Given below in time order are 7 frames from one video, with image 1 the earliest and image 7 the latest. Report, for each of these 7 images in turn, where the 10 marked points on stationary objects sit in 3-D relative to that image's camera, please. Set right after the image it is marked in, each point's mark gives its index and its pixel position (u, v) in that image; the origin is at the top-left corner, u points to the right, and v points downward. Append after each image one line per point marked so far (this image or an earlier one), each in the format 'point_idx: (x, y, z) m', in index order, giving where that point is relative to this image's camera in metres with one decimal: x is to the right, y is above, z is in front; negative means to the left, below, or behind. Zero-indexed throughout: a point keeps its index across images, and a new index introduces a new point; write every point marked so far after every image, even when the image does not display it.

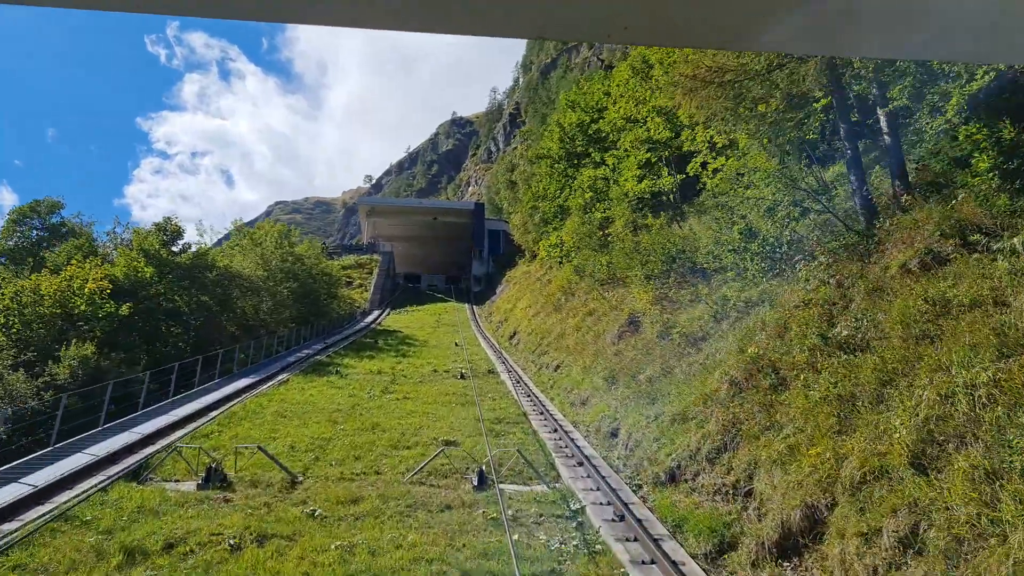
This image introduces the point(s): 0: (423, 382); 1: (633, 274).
0: (-1.9, -2.1, +16.3) m
1: (+2.6, +0.3, +15.3) m
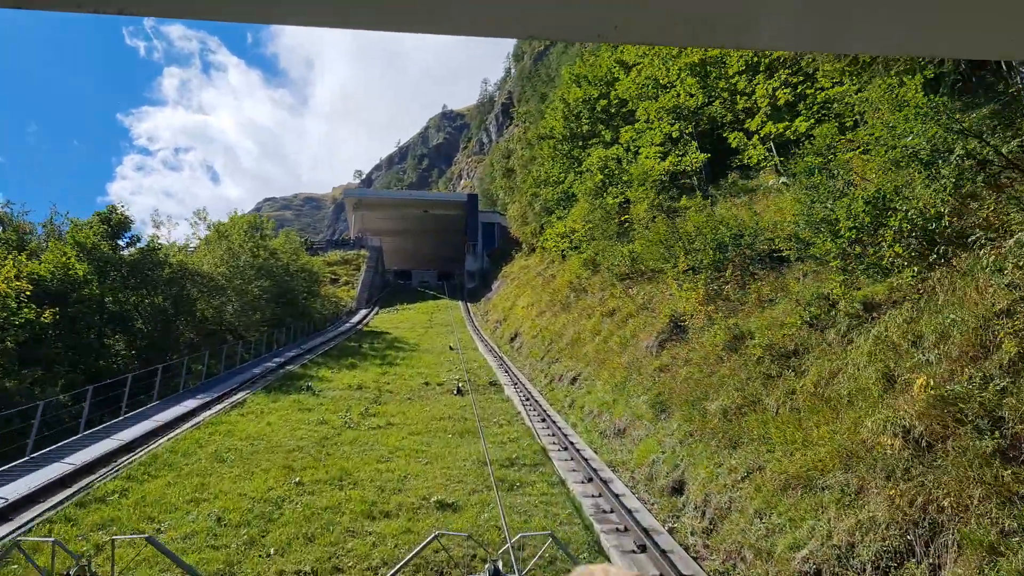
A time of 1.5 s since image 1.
0: (-1.8, -2.0, +13.5) m
1: (+2.7, +0.4, +12.5) m
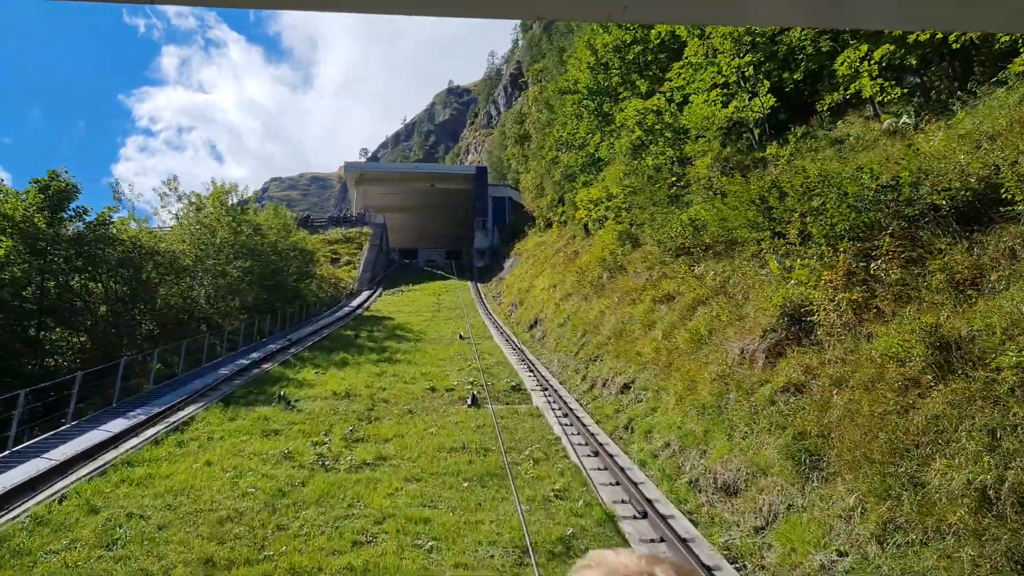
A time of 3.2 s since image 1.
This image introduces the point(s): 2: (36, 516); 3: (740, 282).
0: (-1.3, -1.8, +10.3) m
1: (+3.1, +0.6, +9.2) m
2: (-3.7, -1.8, +5.9) m
3: (+3.0, +0.1, +9.7) m
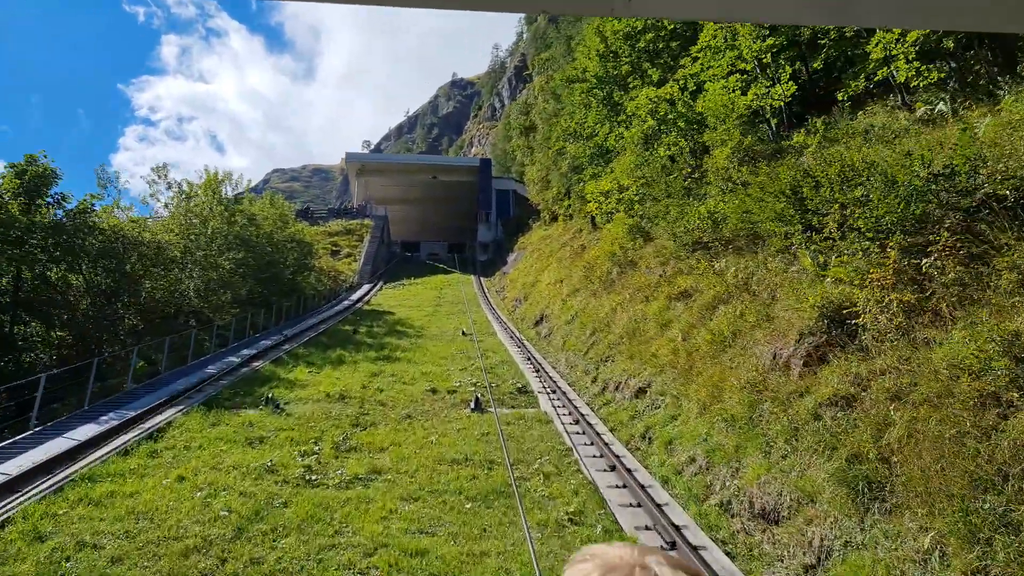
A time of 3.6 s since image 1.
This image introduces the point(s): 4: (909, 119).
0: (-1.3, -1.7, +9.6) m
1: (+3.2, +0.7, +8.4) m
2: (-3.7, -1.8, +5.1) m
3: (+3.1, +0.1, +9.0) m
4: (+5.2, +2.2, +9.8) m
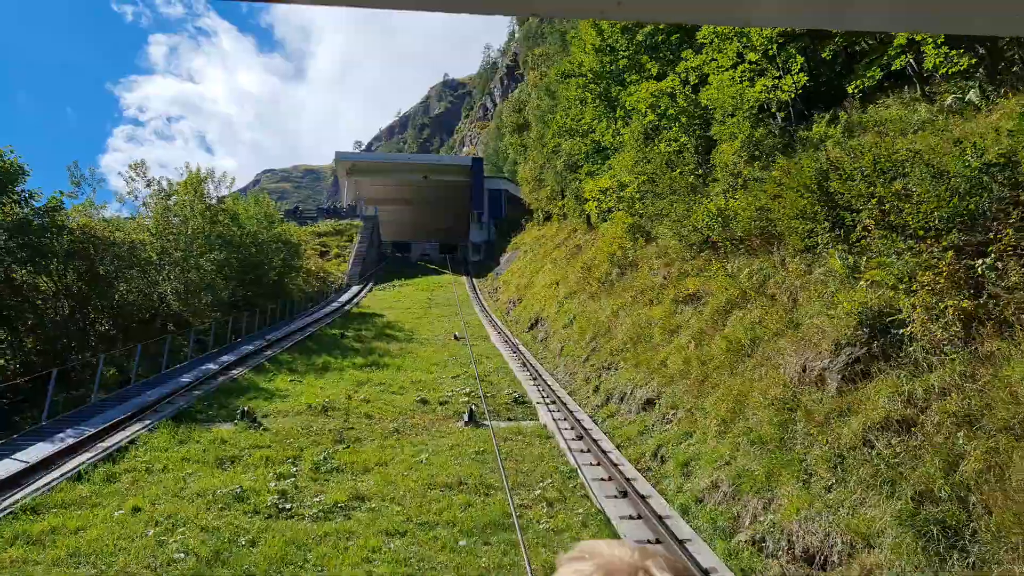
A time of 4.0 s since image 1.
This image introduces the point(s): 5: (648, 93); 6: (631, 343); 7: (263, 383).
0: (-1.3, -1.8, +8.8) m
1: (+3.2, +0.6, +7.7) m
2: (-3.6, -1.8, +4.3) m
3: (+3.1, +0.1, +8.2) m
4: (+5.2, +2.2, +9.1) m
5: (+2.9, +4.1, +15.8) m
6: (+1.8, -0.8, +11.0) m
7: (-3.9, -1.5, +11.7) m
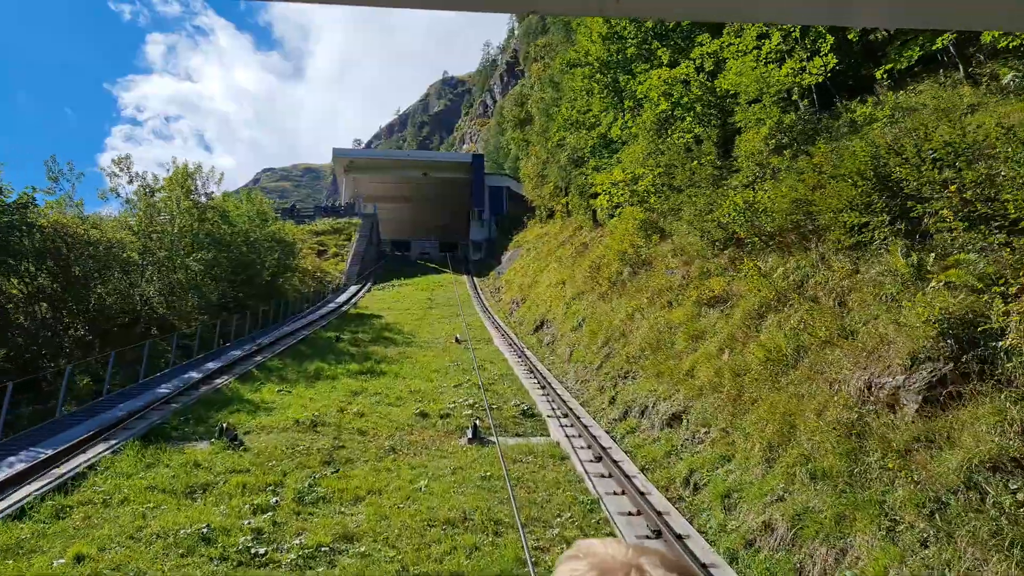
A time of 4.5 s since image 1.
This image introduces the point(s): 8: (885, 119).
0: (-1.2, -1.8, +7.8) m
1: (+3.3, +0.6, +6.7) m
2: (-3.5, -1.8, +3.4) m
3: (+3.2, +0.1, +7.3) m
4: (+5.3, +2.2, +8.1) m
5: (+3.0, +4.1, +14.8) m
6: (+1.9, -0.8, +10.0) m
7: (-3.8, -1.5, +10.7) m
8: (+4.2, +1.9, +8.4) m
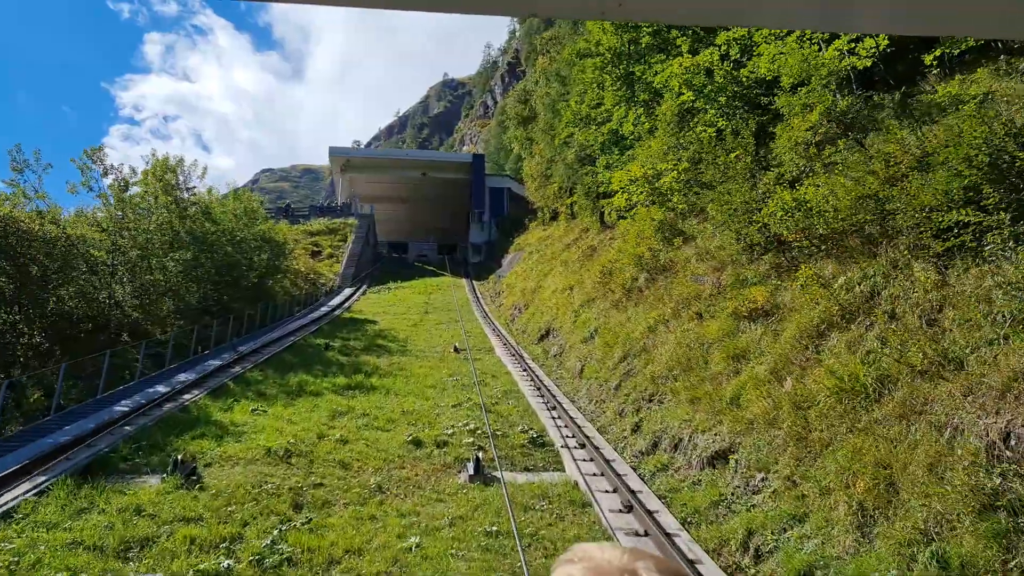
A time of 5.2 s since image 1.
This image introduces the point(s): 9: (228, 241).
0: (-1.1, -1.9, +6.5) m
1: (+3.4, +0.5, +5.4) m
2: (-3.4, -1.9, +2.0) m
3: (+3.3, -0.1, +5.9) m
4: (+5.4, +2.0, +6.8) m
5: (+3.1, +4.0, +13.5) m
6: (+2.0, -0.9, +8.7) m
7: (-3.7, -1.6, +9.4) m
8: (+4.3, +1.8, +7.1) m
9: (-7.3, +1.2, +19.1) m
